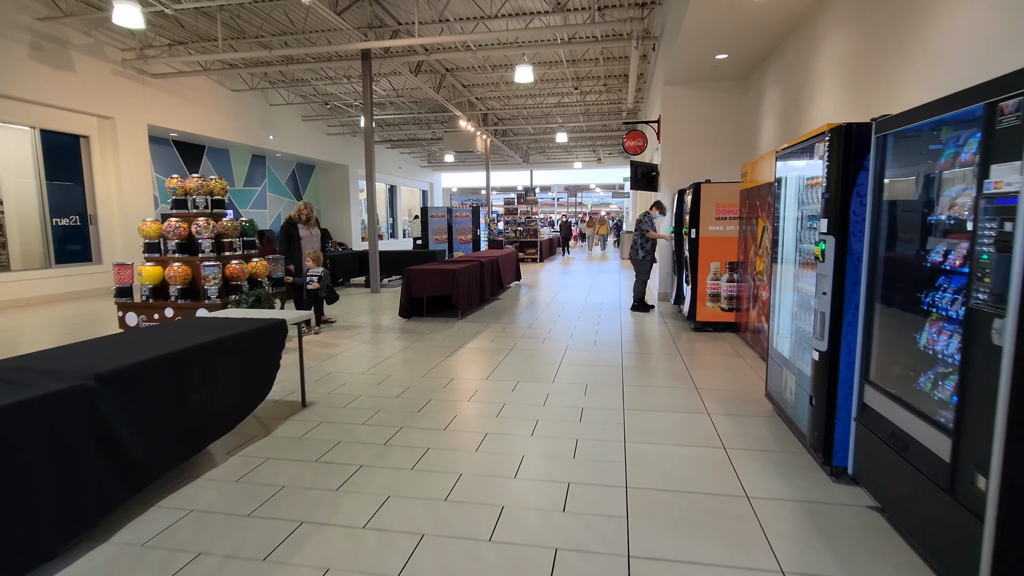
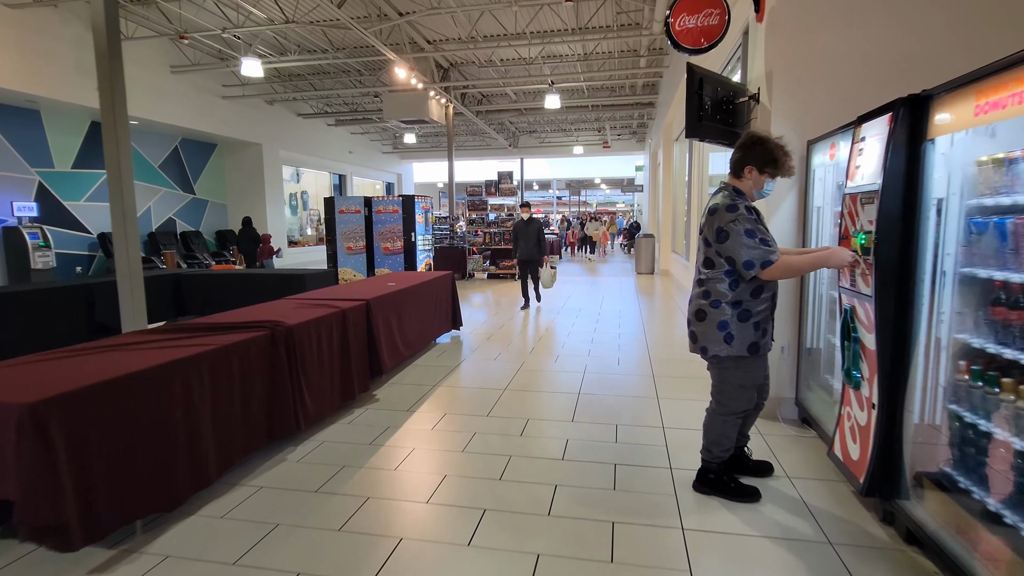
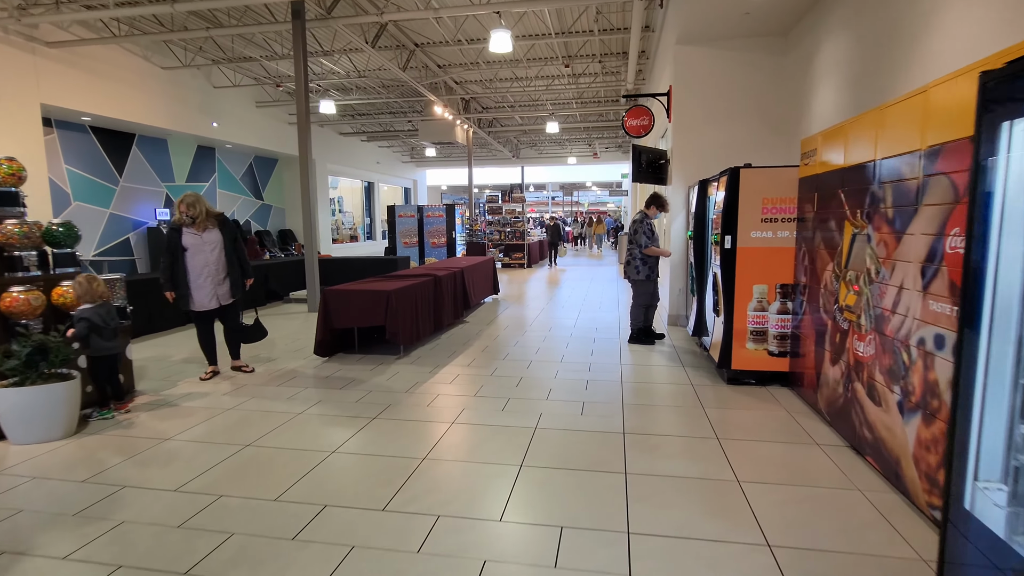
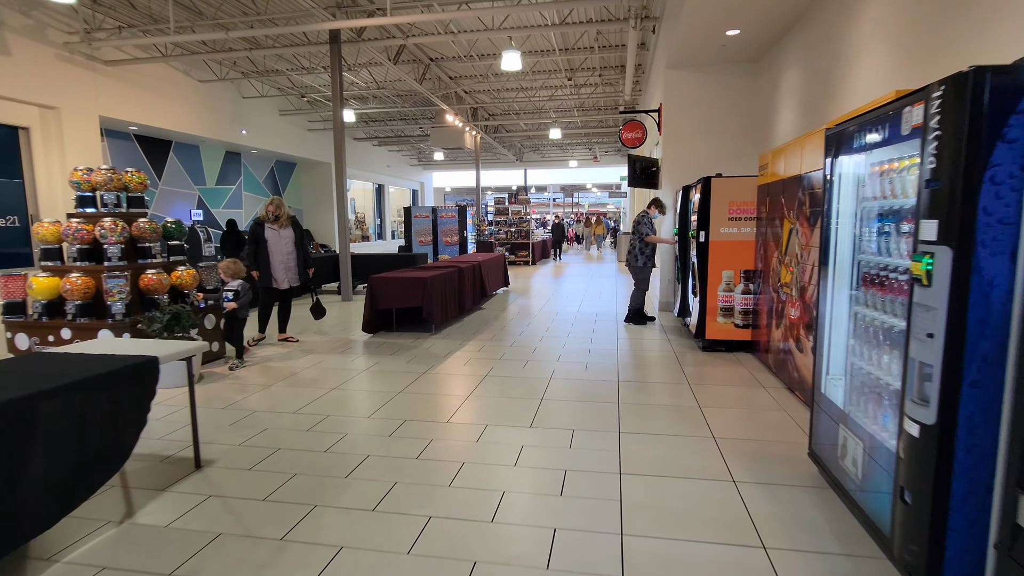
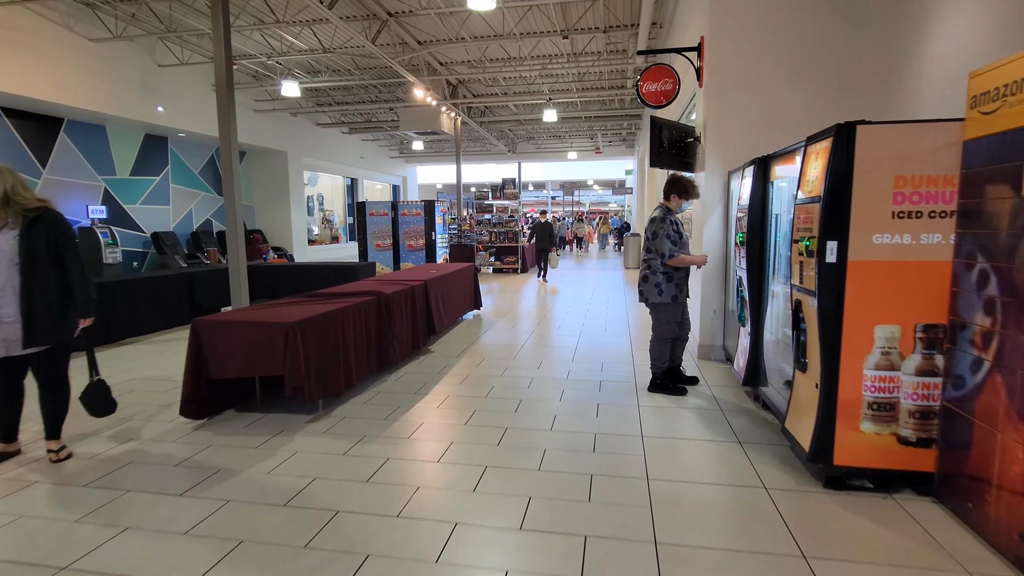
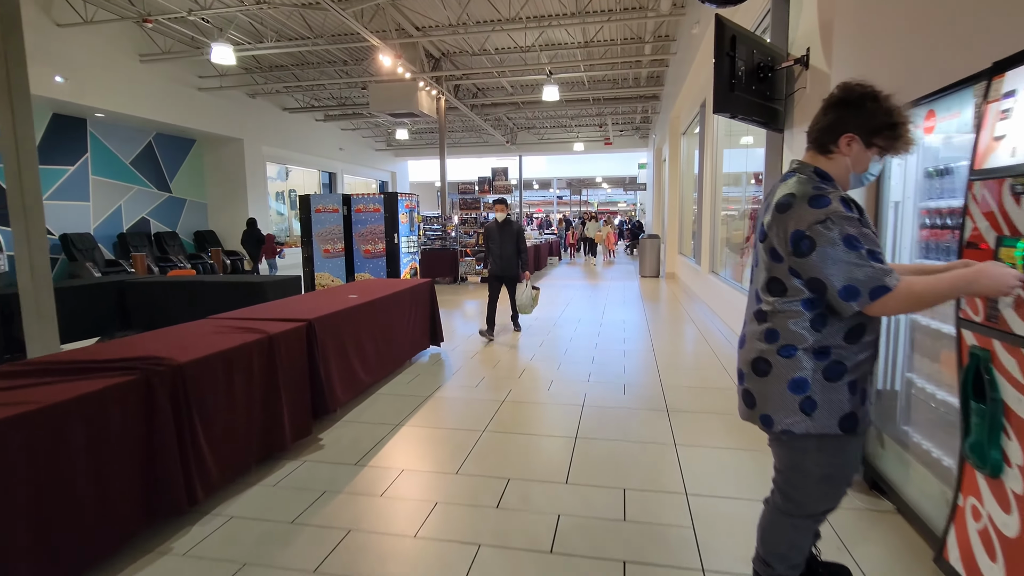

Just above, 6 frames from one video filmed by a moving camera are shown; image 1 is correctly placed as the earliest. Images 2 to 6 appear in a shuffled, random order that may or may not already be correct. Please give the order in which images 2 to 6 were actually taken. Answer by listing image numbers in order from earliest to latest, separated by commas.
4, 3, 5, 2, 6
